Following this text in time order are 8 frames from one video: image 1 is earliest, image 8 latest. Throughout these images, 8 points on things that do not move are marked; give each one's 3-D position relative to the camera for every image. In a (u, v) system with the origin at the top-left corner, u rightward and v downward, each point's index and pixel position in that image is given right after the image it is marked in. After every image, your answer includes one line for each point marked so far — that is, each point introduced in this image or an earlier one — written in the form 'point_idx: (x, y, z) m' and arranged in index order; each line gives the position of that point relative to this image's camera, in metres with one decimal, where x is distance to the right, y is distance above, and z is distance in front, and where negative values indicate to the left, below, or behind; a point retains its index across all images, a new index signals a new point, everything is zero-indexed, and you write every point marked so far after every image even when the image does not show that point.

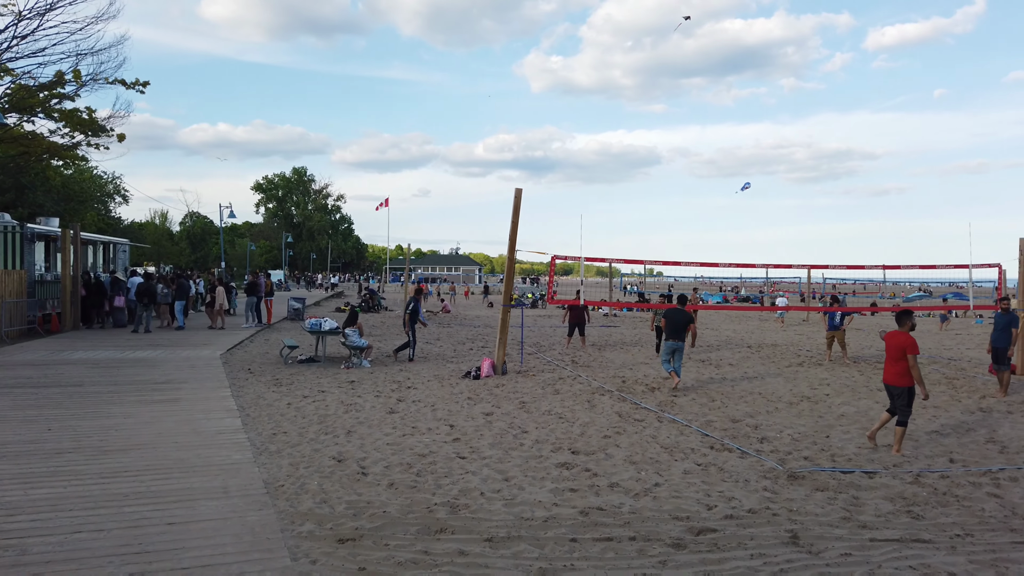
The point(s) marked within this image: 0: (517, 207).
0: (+0.1, +1.0, +9.5) m
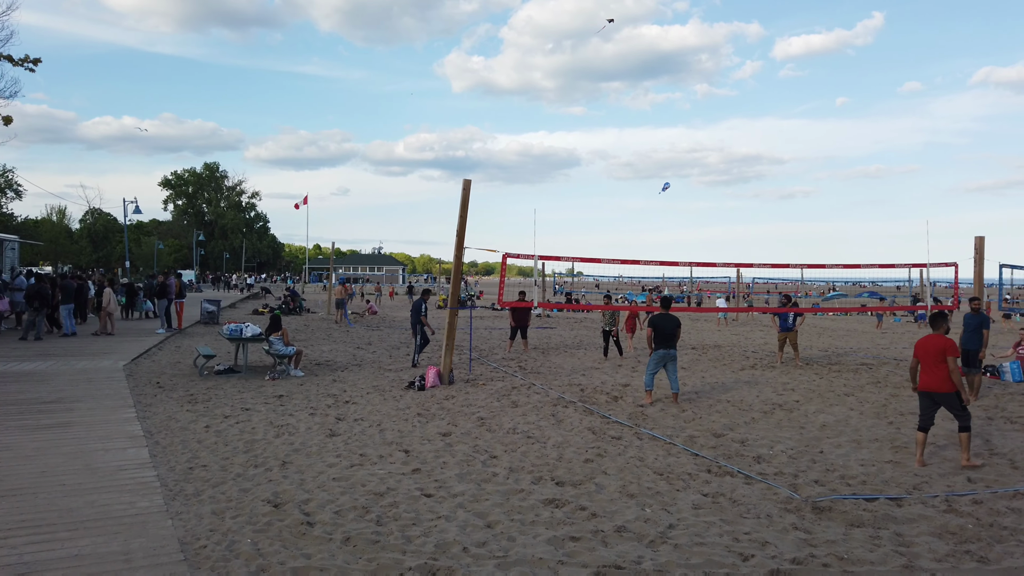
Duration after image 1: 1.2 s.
0: (-0.5, +1.0, +8.6) m
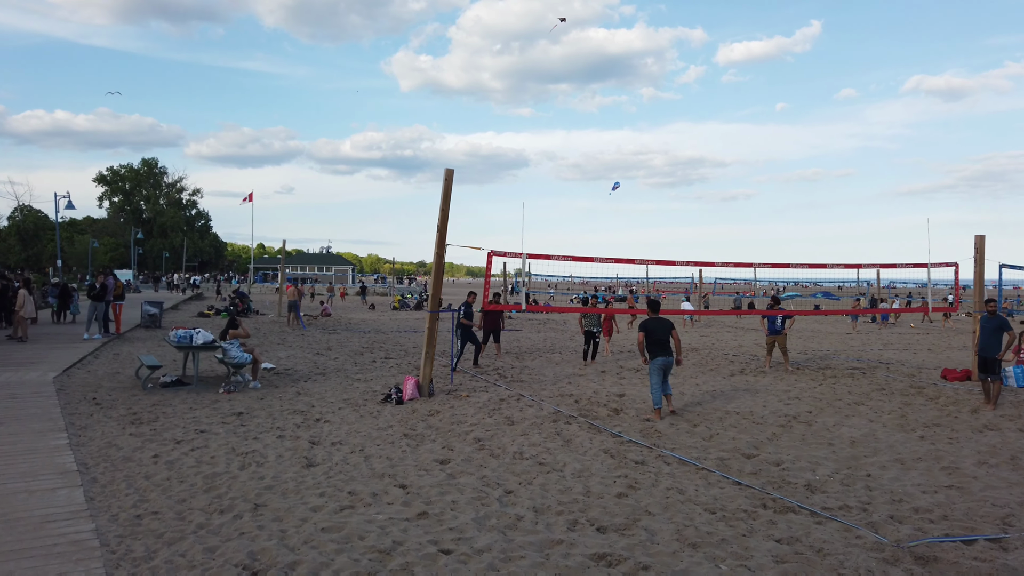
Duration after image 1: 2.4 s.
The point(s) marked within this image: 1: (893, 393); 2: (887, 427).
0: (-0.7, +1.0, +7.8) m
1: (+4.3, -1.2, +8.6) m
2: (+3.3, -1.2, +6.8) m
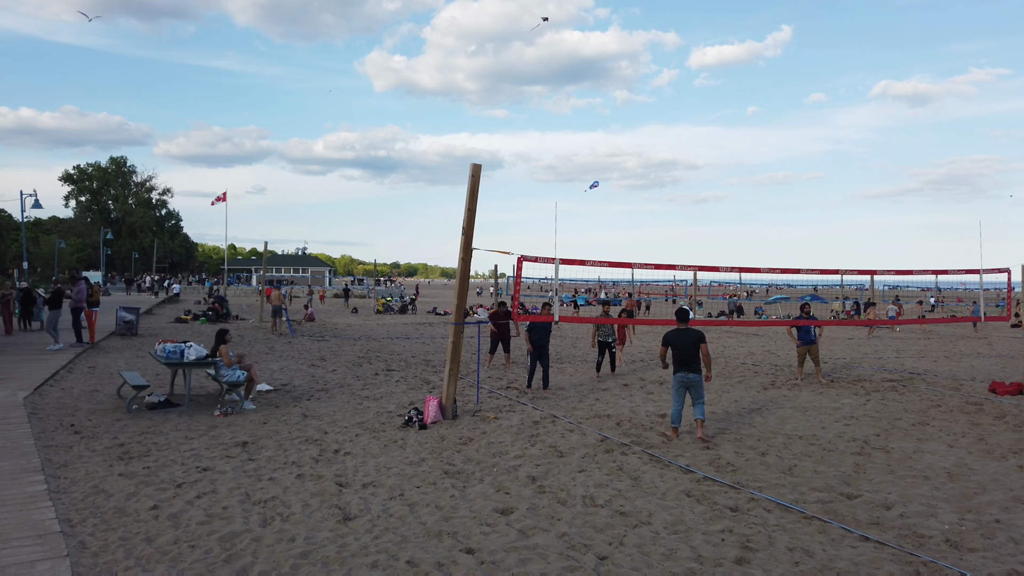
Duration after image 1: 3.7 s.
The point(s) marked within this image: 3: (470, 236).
0: (-0.4, +0.9, +7.0) m
1: (+4.6, -1.3, +7.9) m
2: (+3.7, -1.3, +6.1) m
3: (-0.4, +0.5, +7.0) m
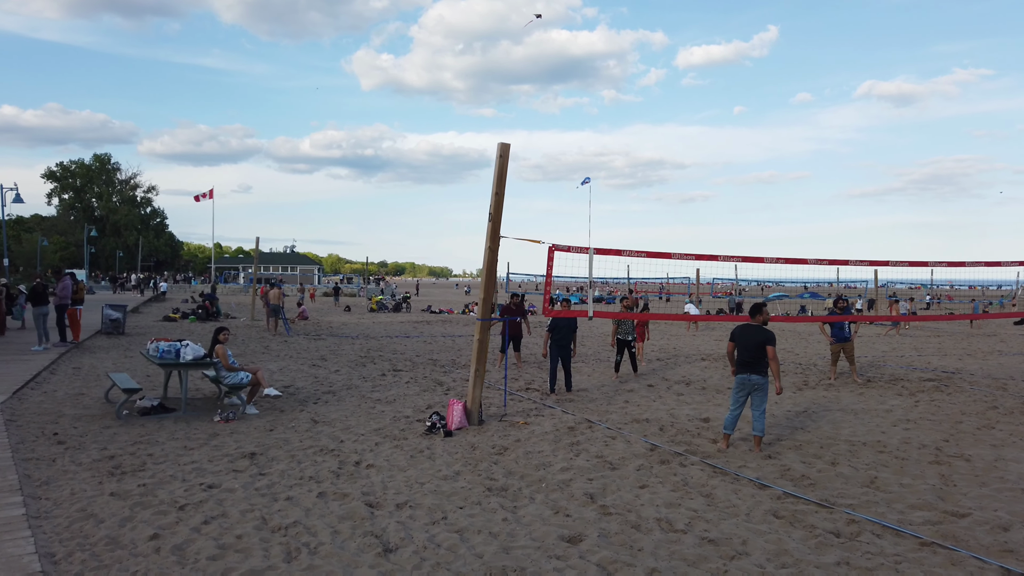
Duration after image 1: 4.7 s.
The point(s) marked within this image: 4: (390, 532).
0: (-0.1, +1.0, +6.3) m
1: (+4.8, -1.2, +7.4) m
2: (+4.0, -1.3, +5.5) m
3: (-0.1, +0.5, +6.4) m
4: (-0.6, -1.1, +3.6) m
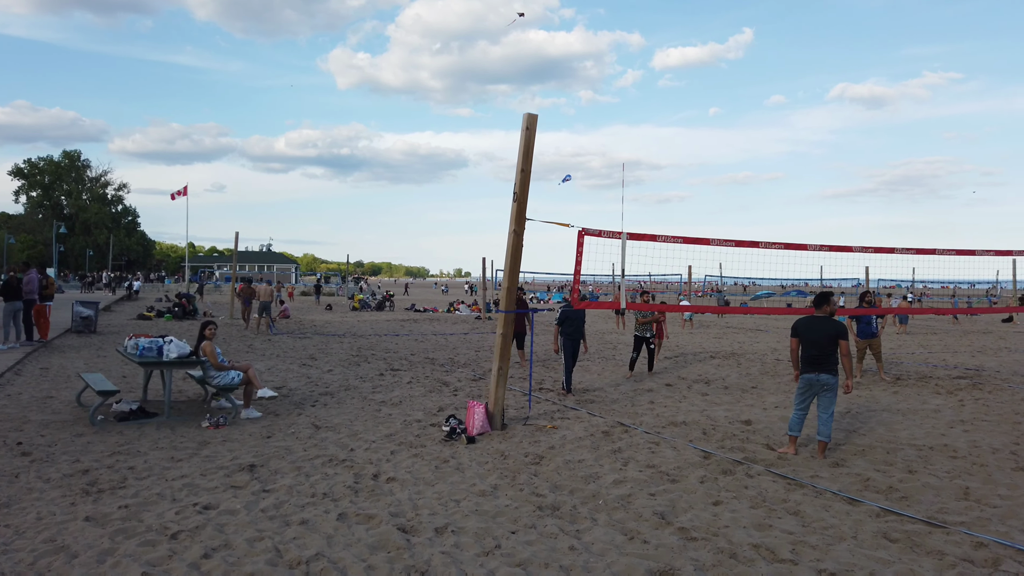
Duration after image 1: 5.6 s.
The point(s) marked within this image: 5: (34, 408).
0: (+0.1, +1.1, +5.7) m
1: (+5.0, -1.1, +6.9) m
2: (+4.2, -1.2, +5.0) m
3: (+0.1, +0.6, +5.7) m
4: (-0.3, -1.1, +2.9) m
5: (-3.8, -1.0, +6.1) m
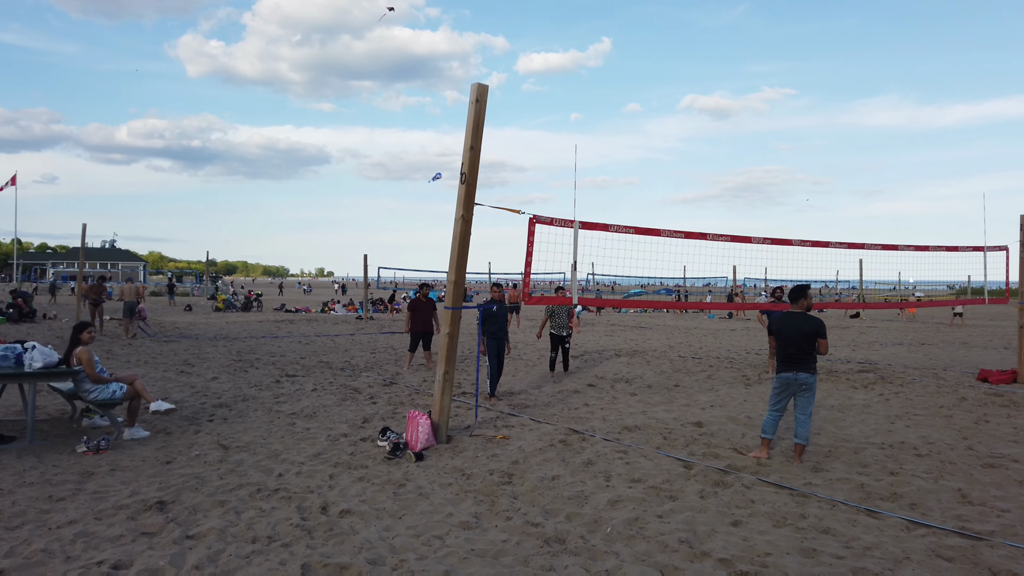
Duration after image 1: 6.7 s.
0: (-0.3, +1.1, +5.0) m
1: (+4.4, -1.1, +7.1) m
2: (+3.9, -1.1, +5.0) m
3: (-0.3, +0.7, +5.0) m
4: (-0.1, -1.0, +2.2) m
5: (-4.2, -0.9, +4.8) m
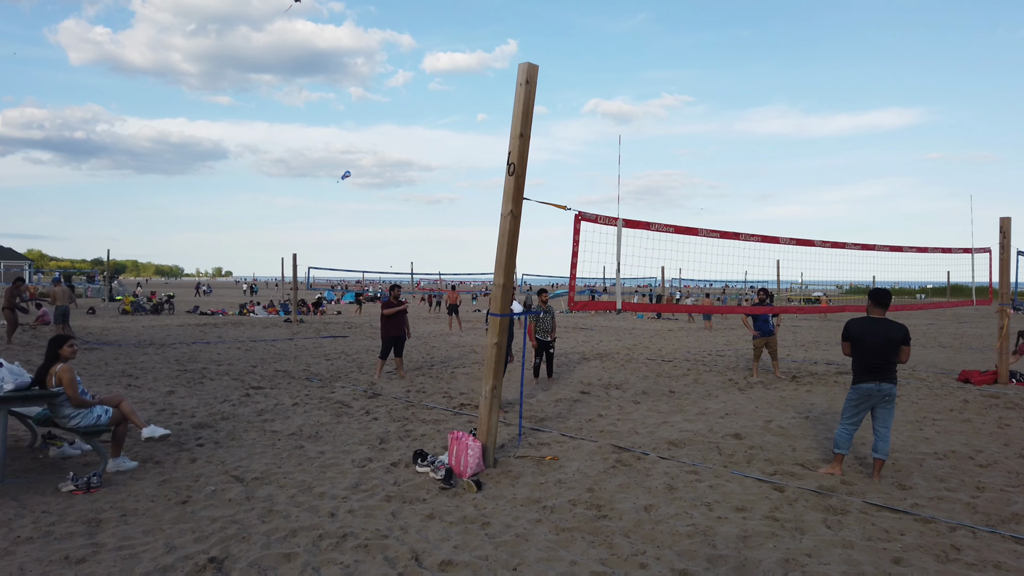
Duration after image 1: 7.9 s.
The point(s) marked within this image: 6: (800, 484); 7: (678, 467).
0: (+0.1, +1.1, +4.5) m
1: (+4.4, -1.1, +7.1) m
2: (+4.2, -1.2, +5.0) m
3: (+0.1, +0.6, +4.5) m
4: (+0.5, -1.0, +1.7) m
5: (-3.8, -0.9, +3.8) m
6: (+1.6, -1.1, +4.2) m
7: (+1.0, -1.1, +4.5) m
